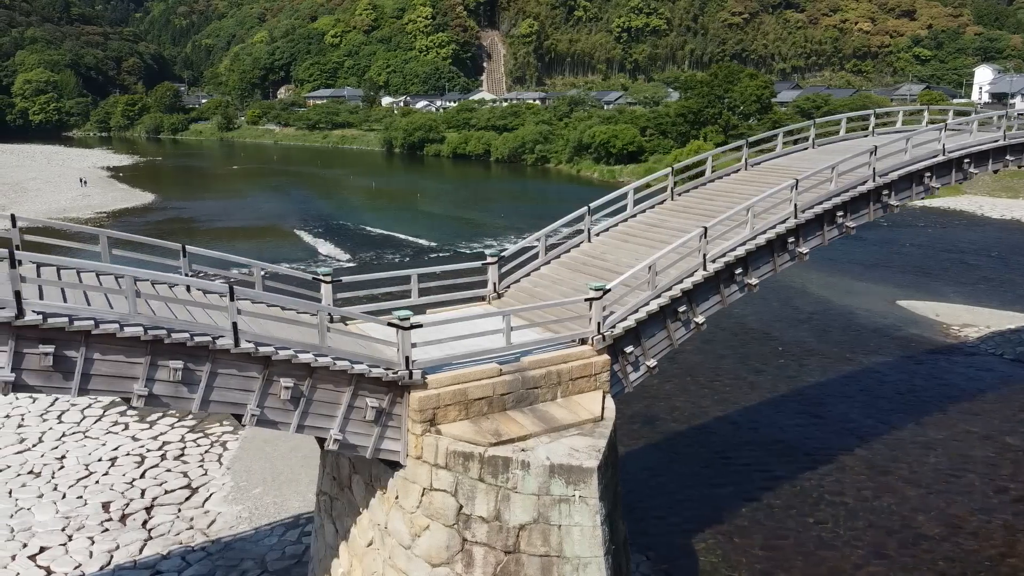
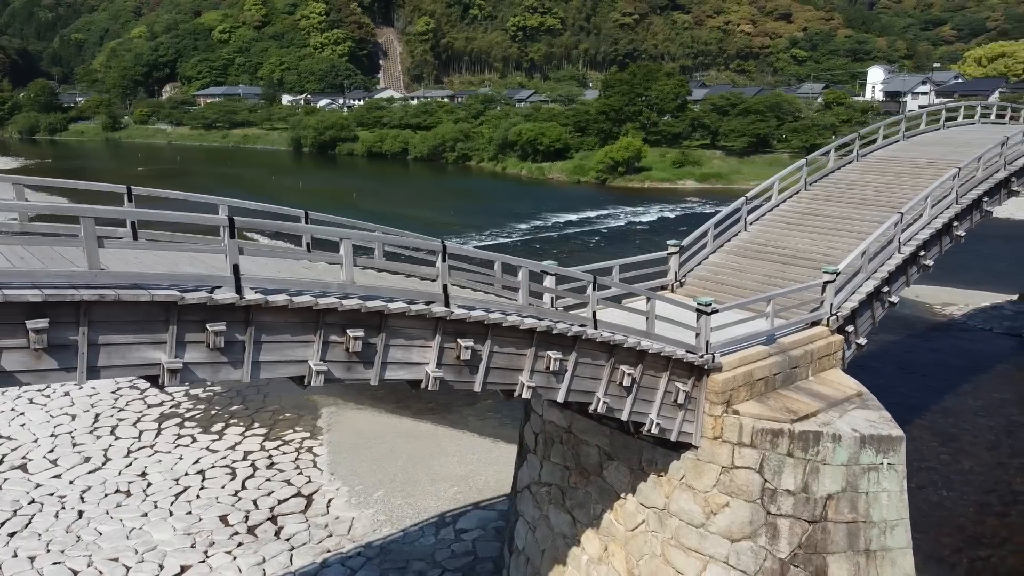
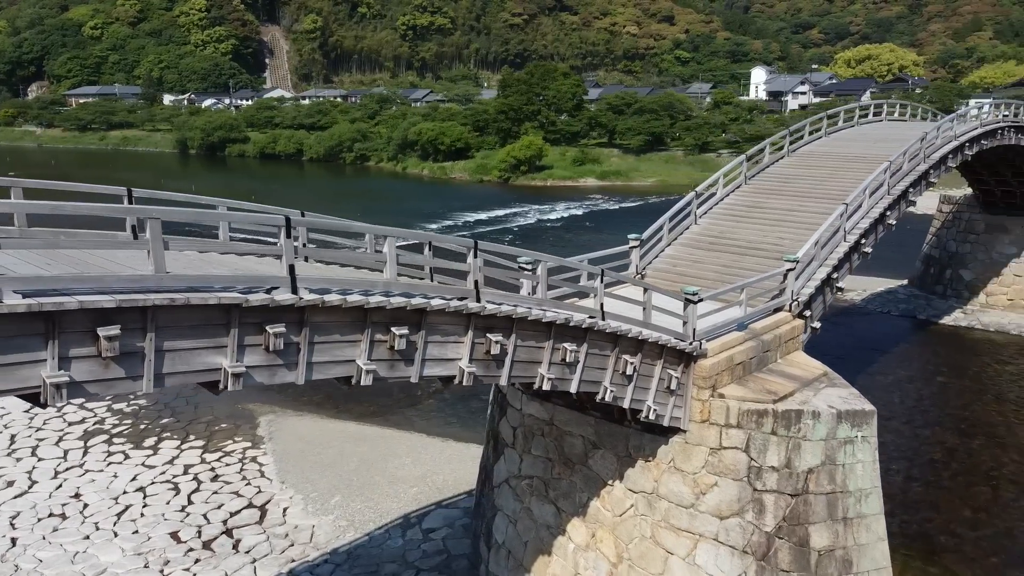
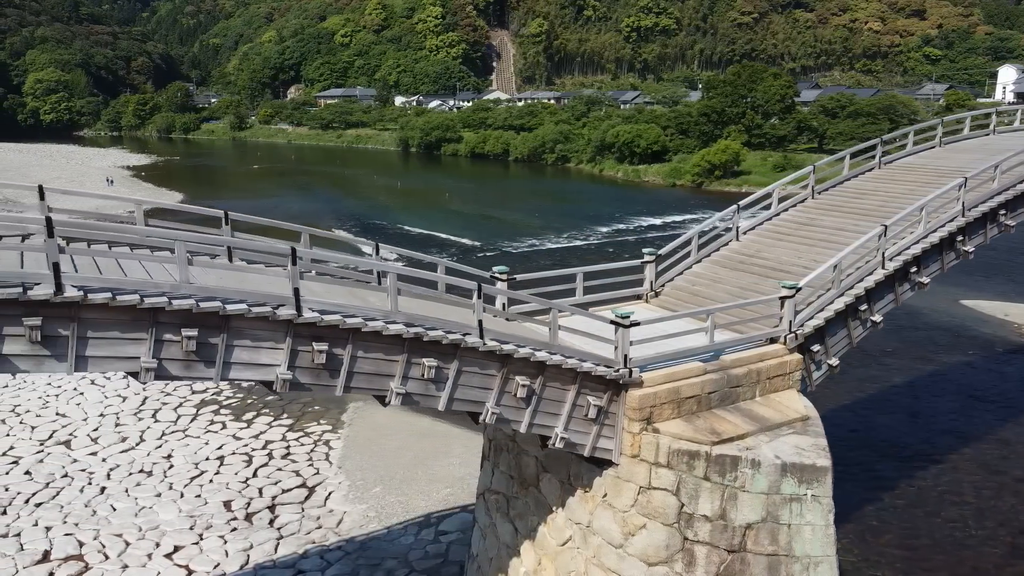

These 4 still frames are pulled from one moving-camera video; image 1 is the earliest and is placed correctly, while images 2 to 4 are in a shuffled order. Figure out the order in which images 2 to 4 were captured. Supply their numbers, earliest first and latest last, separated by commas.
4, 2, 3
